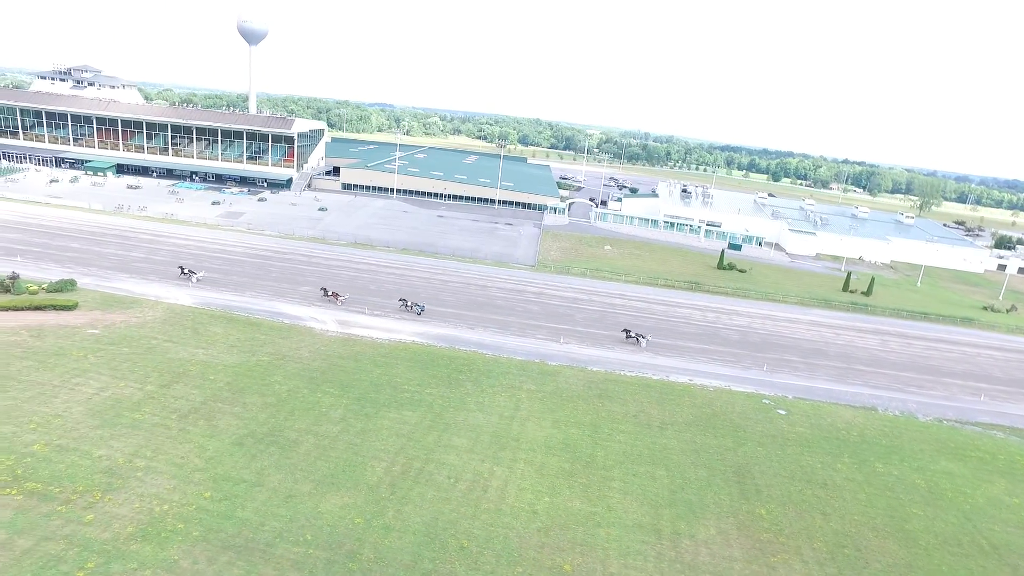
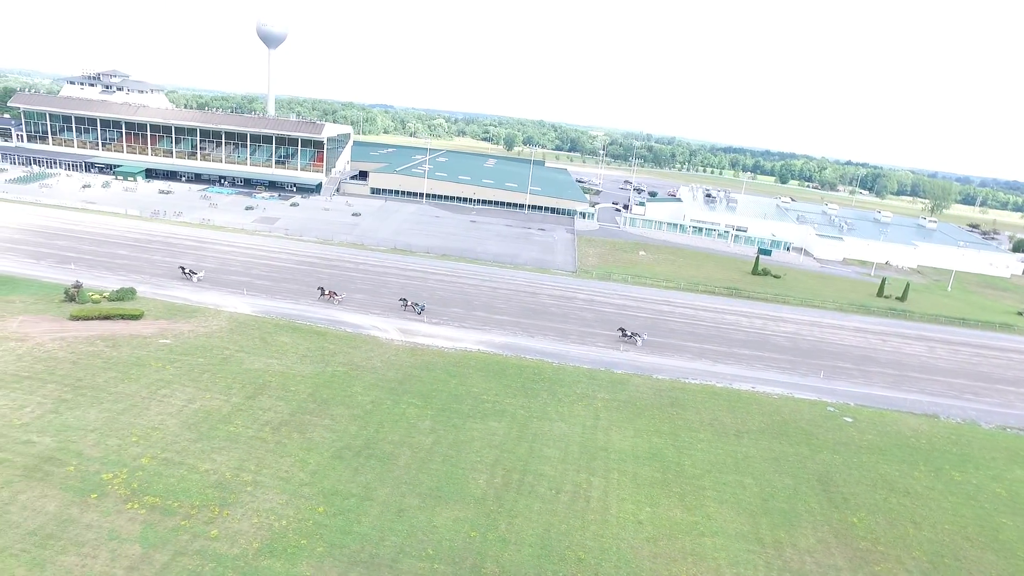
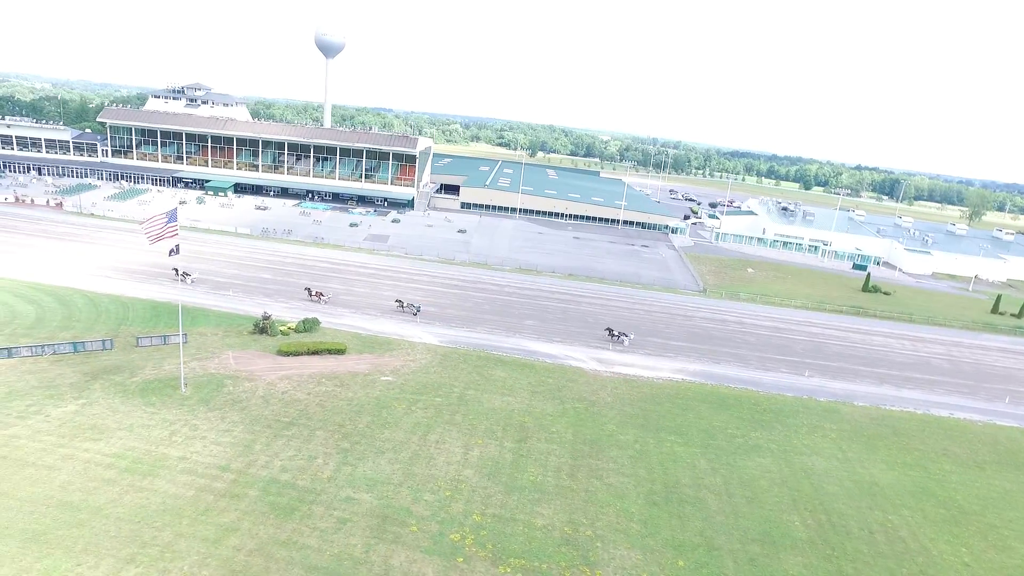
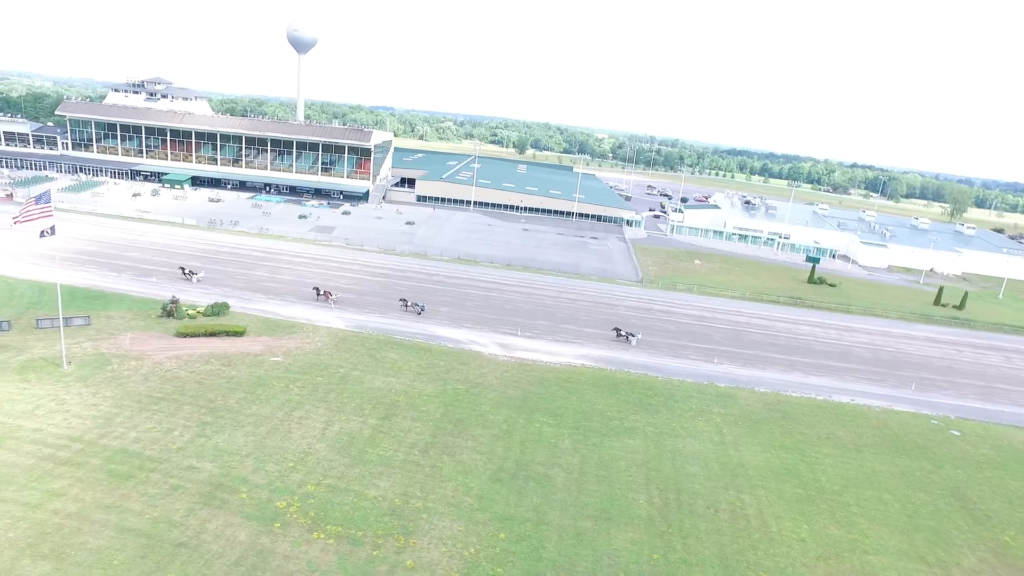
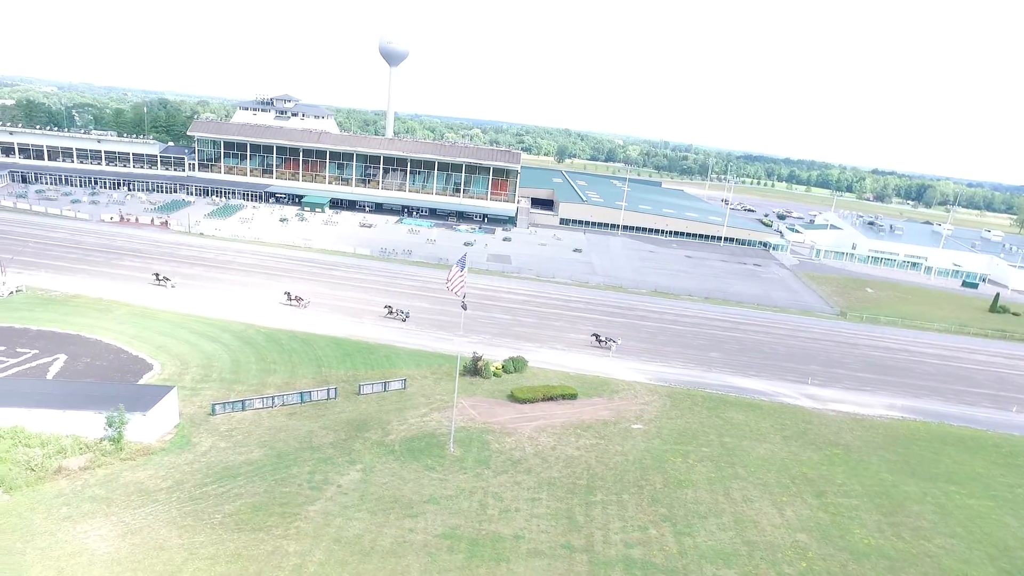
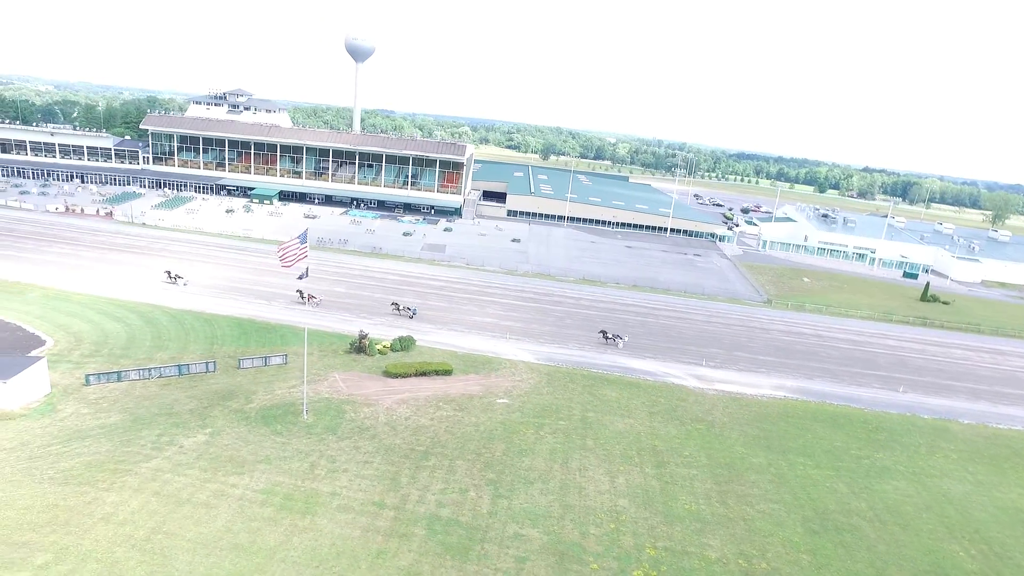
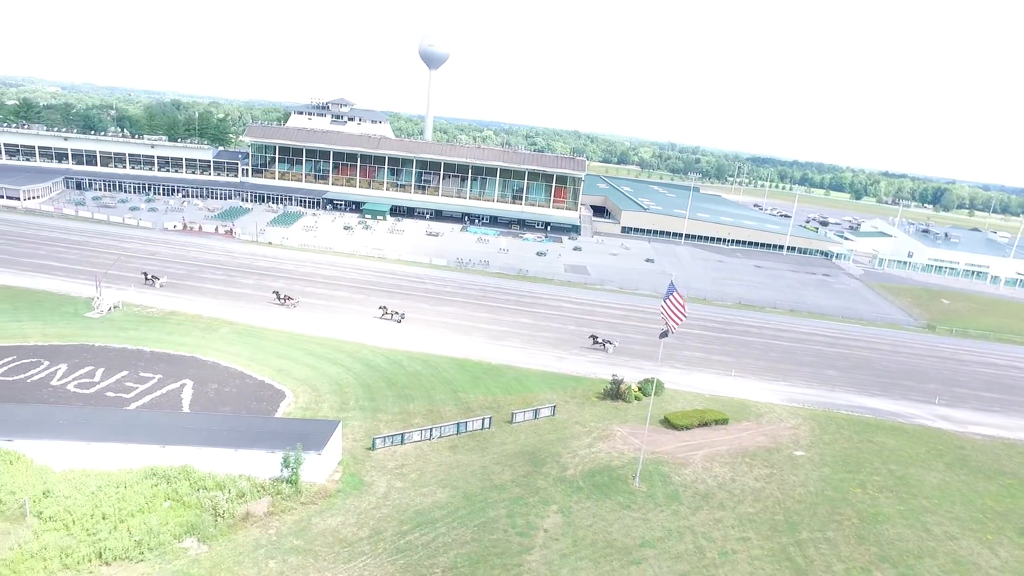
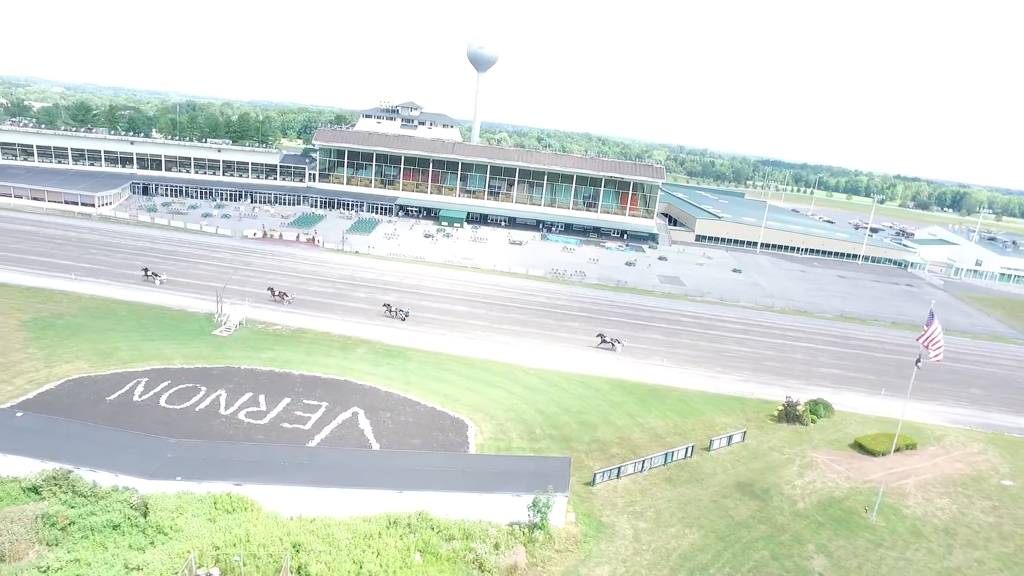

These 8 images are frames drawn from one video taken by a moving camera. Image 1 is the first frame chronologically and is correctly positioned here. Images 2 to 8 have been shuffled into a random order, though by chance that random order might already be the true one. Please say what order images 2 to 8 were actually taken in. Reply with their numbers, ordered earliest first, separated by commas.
2, 4, 3, 6, 5, 7, 8
